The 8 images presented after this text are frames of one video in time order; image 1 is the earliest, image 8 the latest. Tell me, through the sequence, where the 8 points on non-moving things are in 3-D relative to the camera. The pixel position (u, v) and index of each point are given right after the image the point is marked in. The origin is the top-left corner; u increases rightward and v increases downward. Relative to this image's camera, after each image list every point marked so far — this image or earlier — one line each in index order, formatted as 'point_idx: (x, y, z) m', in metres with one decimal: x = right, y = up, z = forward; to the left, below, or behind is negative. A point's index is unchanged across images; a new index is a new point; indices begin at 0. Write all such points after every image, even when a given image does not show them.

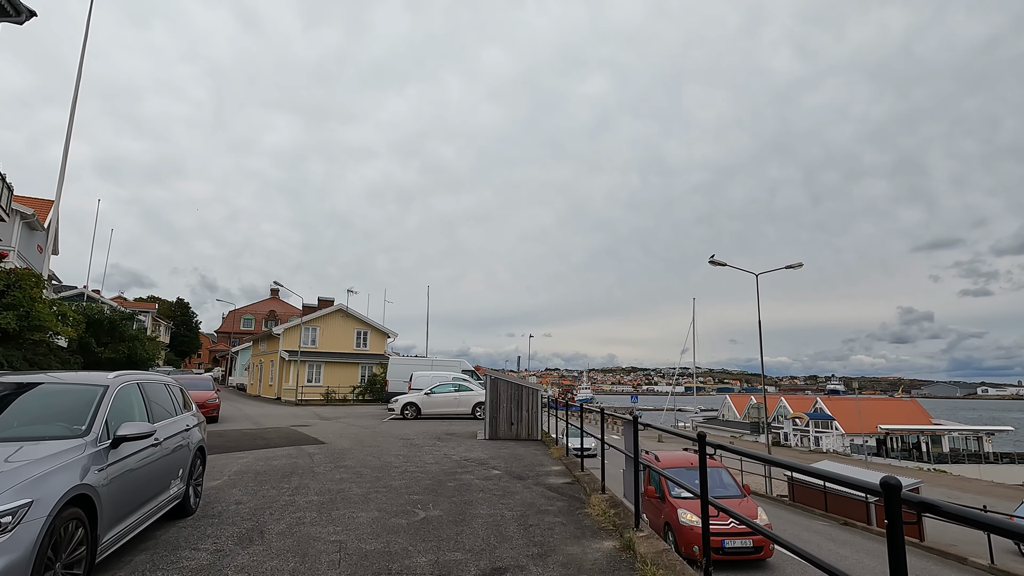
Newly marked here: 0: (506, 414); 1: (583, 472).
0: (-0.2, -3.0, +13.2) m
1: (+1.0, -2.6, +7.9) m
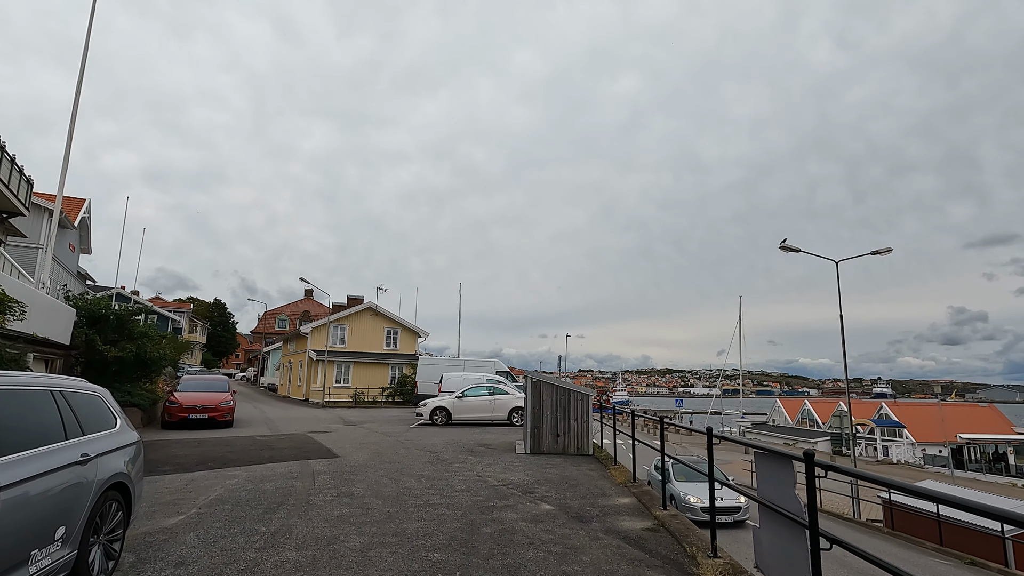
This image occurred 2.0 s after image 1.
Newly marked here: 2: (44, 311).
0: (+0.8, -2.7, +11.1) m
1: (+1.6, -2.3, +5.7) m
2: (-11.3, -0.6, +13.3) m
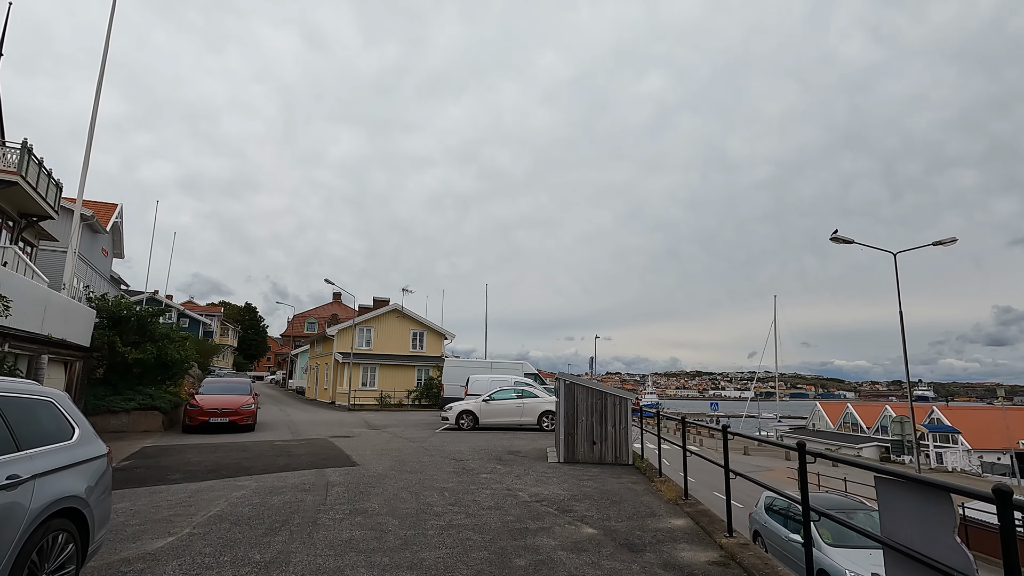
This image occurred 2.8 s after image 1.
0: (+1.3, -2.6, +10.1) m
1: (+2.0, -2.2, +4.7) m
2: (-10.6, -0.6, +13.0) m
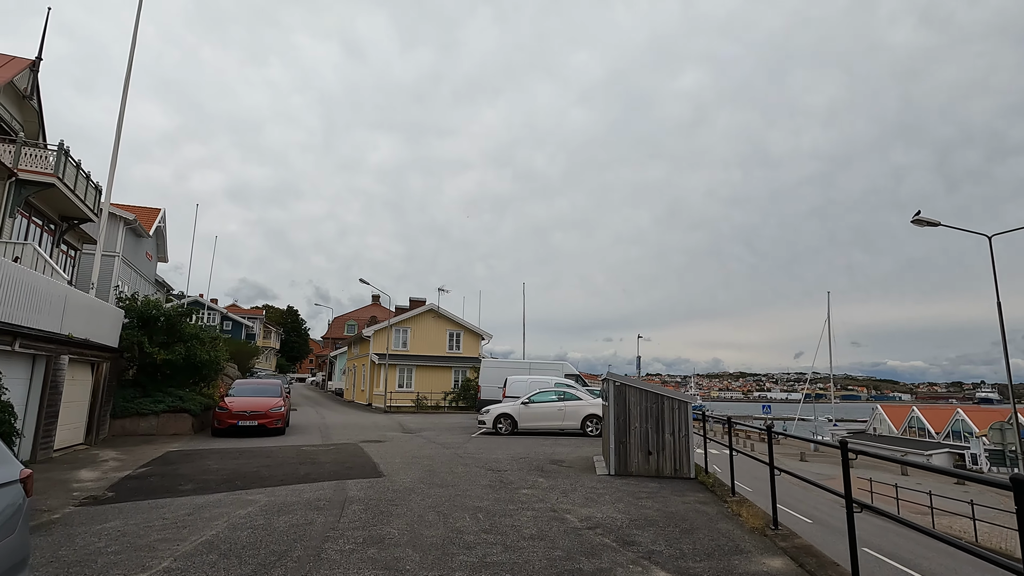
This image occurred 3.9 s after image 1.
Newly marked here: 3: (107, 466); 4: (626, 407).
0: (+2.0, -2.4, +8.9) m
1: (+2.3, -2.0, +3.4) m
2: (-9.7, -0.5, +12.5) m
3: (-8.0, -3.5, +10.9) m
4: (+1.8, -1.9, +9.0) m
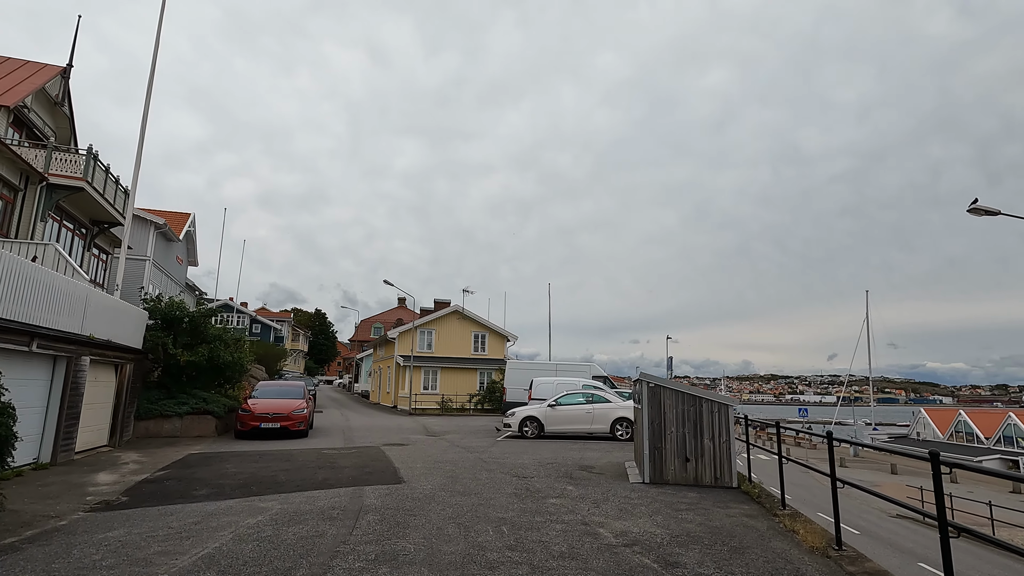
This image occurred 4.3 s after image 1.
0: (+2.4, -2.3, +8.2) m
1: (+2.4, -1.9, +2.8) m
2: (-9.1, -0.5, +12.4) m
3: (-7.5, -3.5, +10.7) m
4: (+2.2, -1.8, +8.3) m
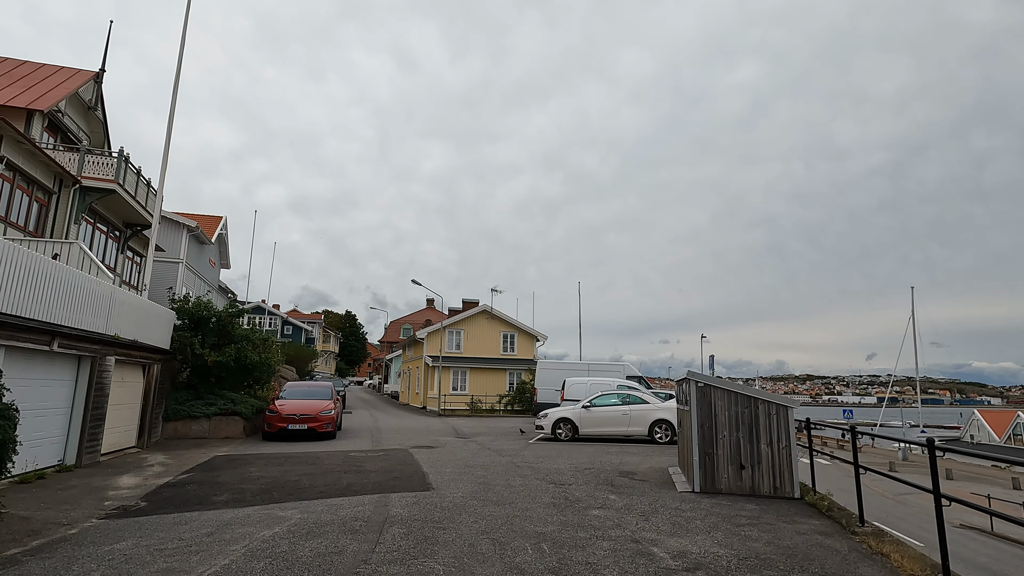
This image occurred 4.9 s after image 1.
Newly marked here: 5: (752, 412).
0: (+2.9, -2.2, +7.5) m
1: (+2.7, -1.7, +2.1) m
2: (-8.4, -0.5, +12.2) m
3: (-6.8, -3.5, +10.4) m
4: (+2.7, -1.7, +7.6) m
5: (+3.3, -1.7, +7.5) m
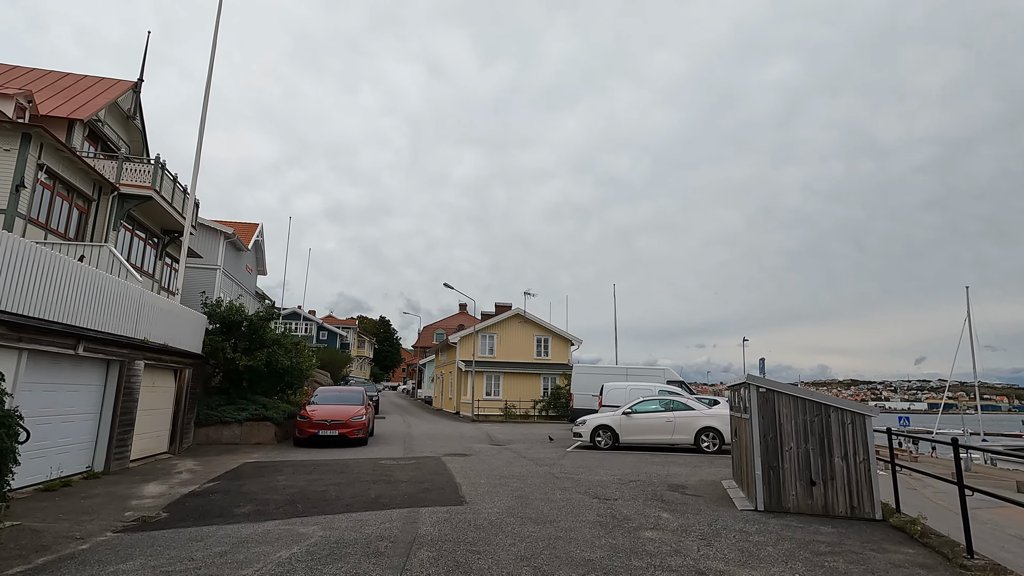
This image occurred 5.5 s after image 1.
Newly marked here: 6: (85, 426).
0: (+3.4, -2.1, +6.6) m
1: (+2.8, -1.6, +1.2) m
2: (-7.7, -0.6, +12.1) m
3: (-6.1, -3.5, +10.2) m
4: (+3.2, -1.6, +6.8) m
5: (+3.8, -1.6, +6.7) m
6: (-7.5, -2.4, +9.7) m
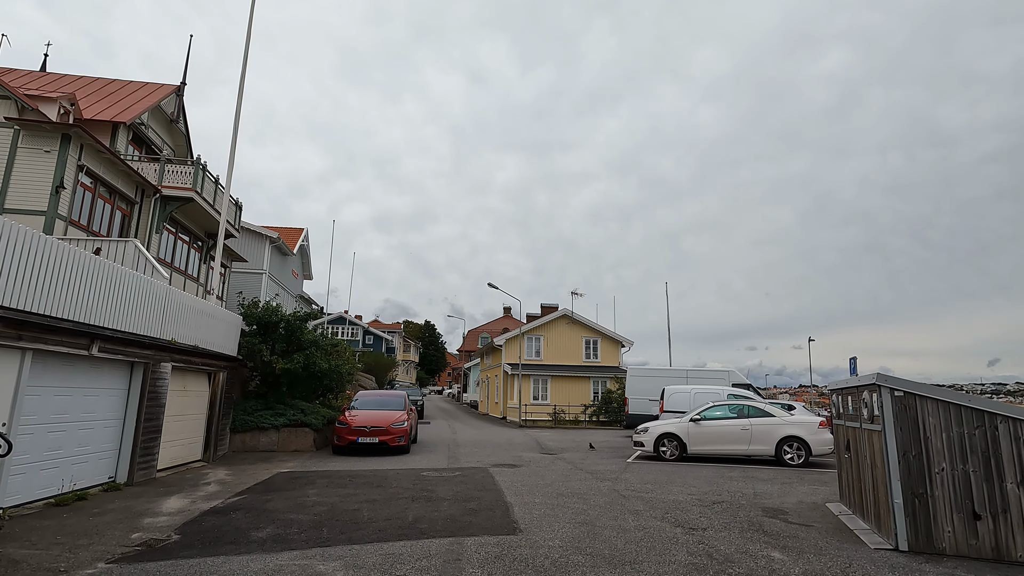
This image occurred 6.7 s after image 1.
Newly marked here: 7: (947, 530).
0: (+4.0, -1.9, +5.1) m
1: (+3.0, -1.3, -0.3) m
2: (-6.6, -0.5, +11.4) m
3: (-5.2, -3.4, +9.3) m
4: (+3.9, -1.4, +5.2) m
5: (+4.4, -1.3, +5.1) m
6: (-6.6, -2.4, +8.9) m
7: (+4.0, -2.2, +5.0) m
